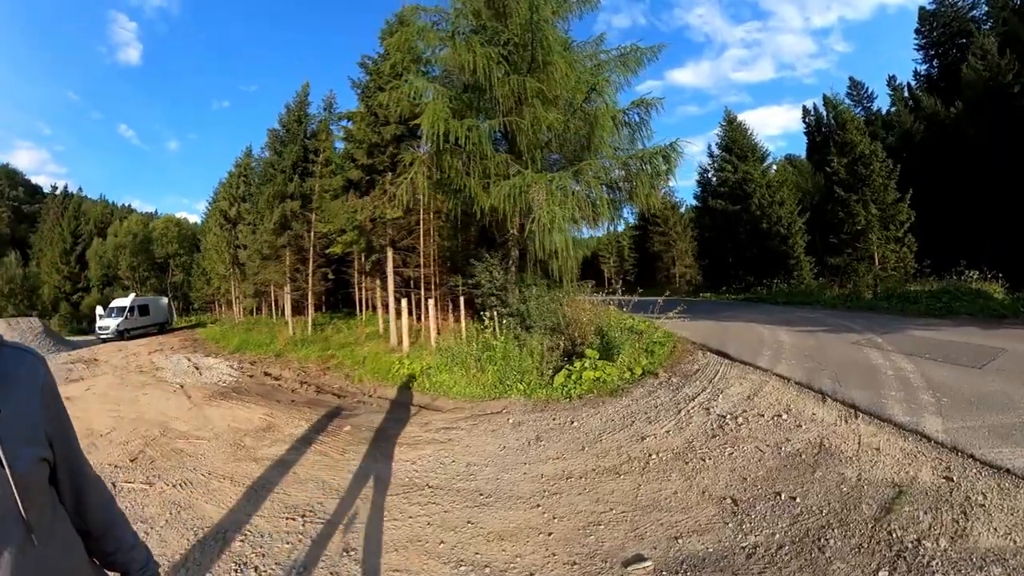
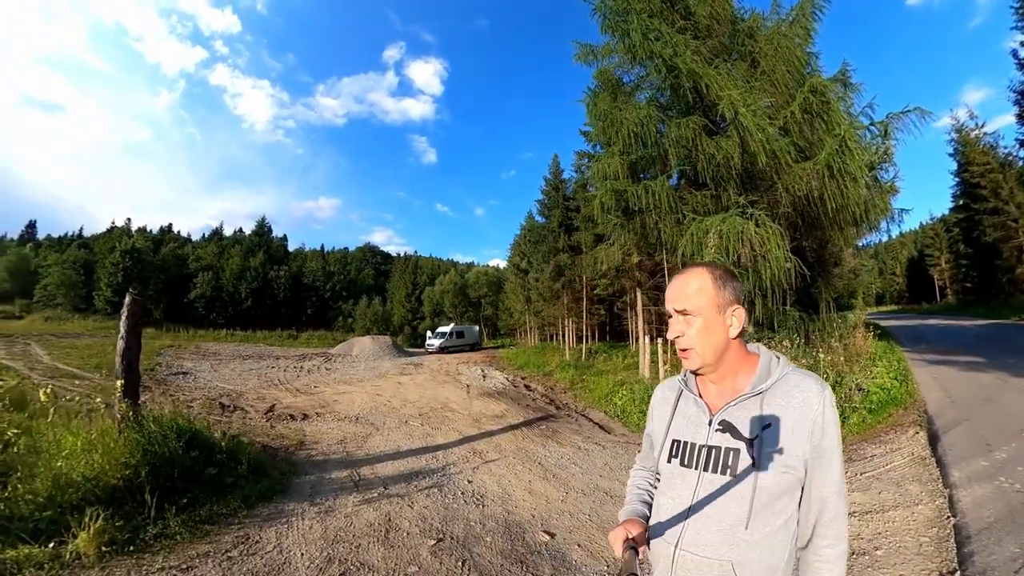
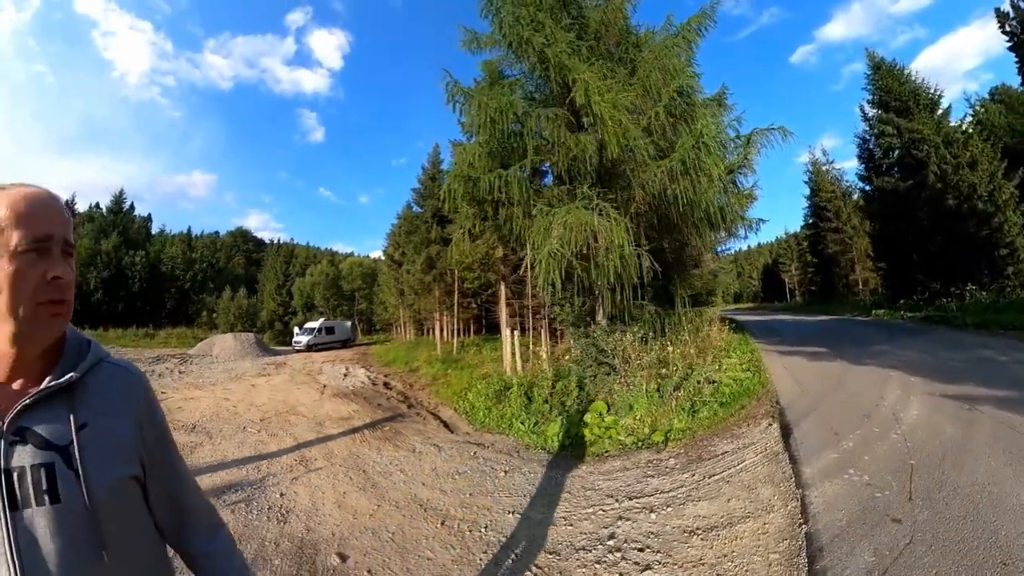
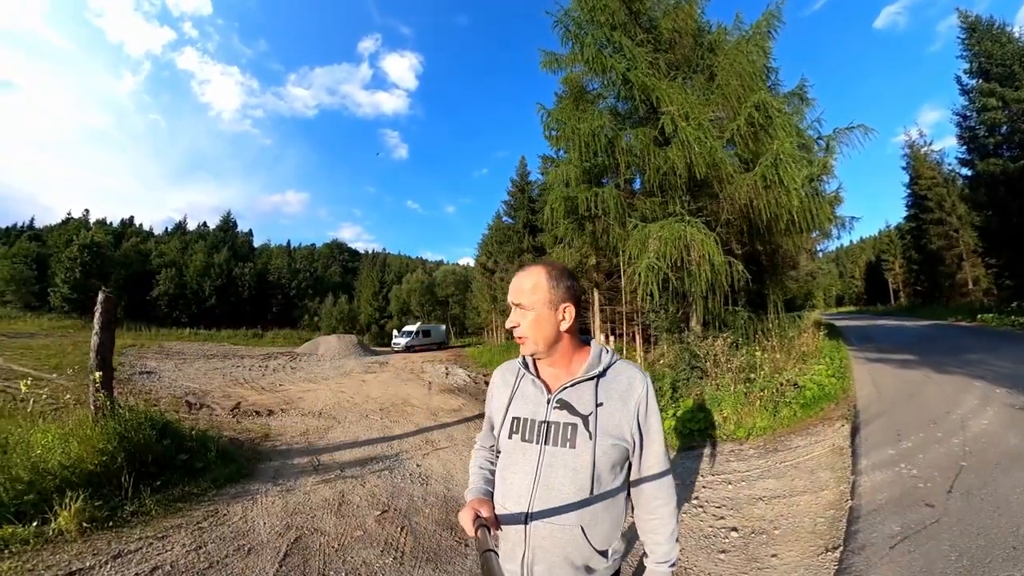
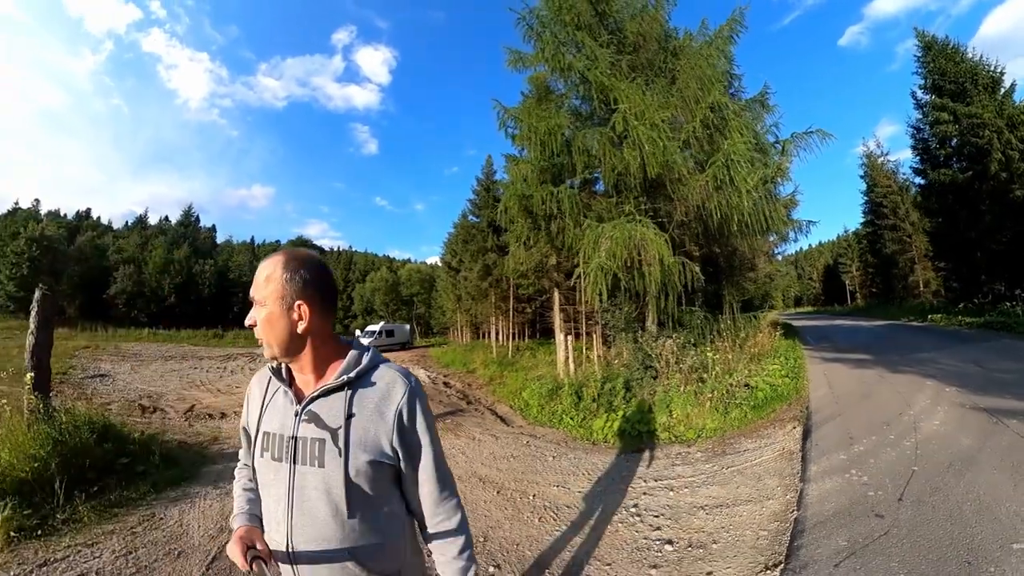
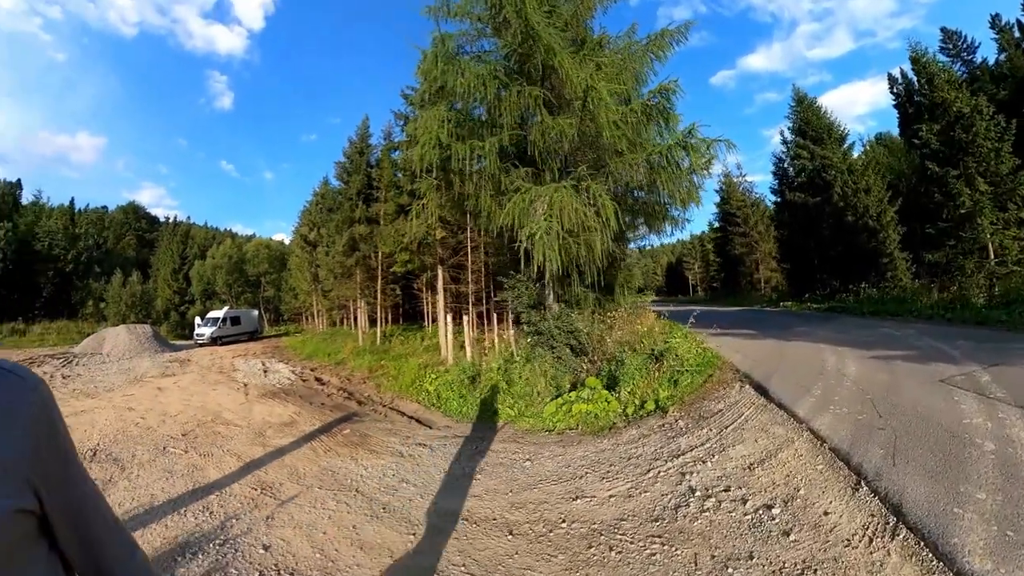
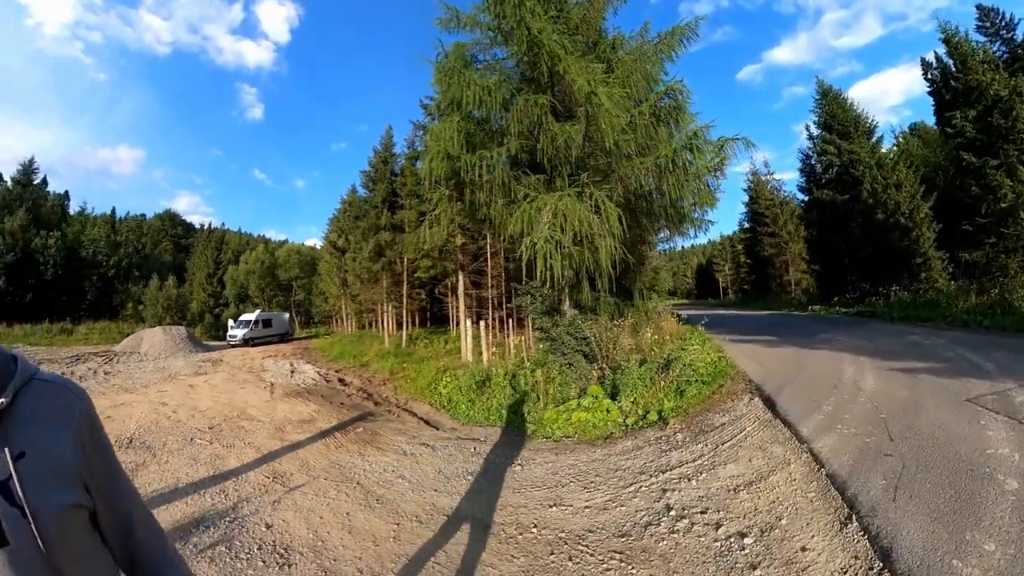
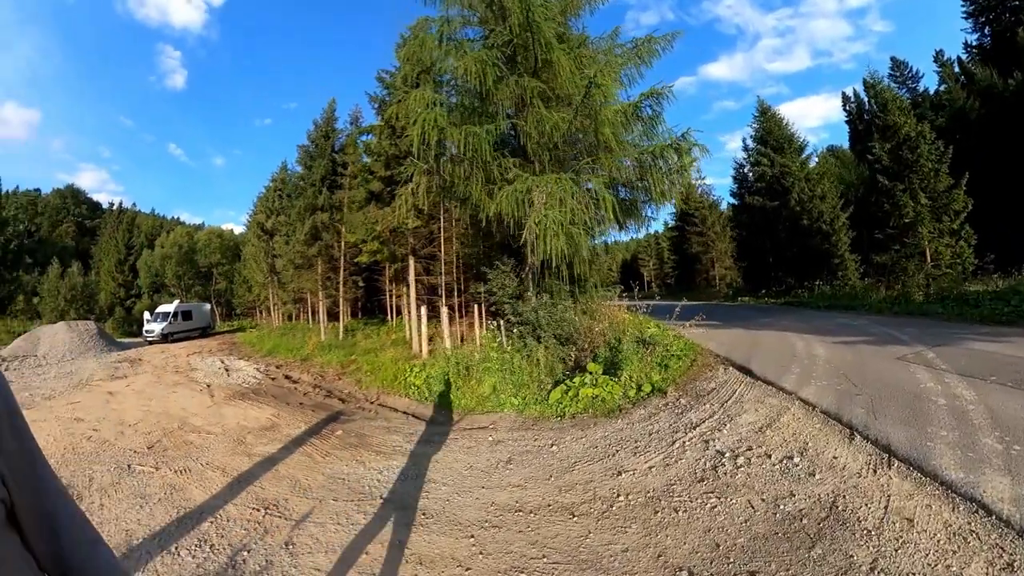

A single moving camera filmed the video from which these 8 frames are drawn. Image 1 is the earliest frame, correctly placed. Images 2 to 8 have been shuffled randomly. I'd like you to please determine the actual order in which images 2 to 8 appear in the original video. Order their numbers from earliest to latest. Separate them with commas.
8, 6, 7, 3, 5, 4, 2
